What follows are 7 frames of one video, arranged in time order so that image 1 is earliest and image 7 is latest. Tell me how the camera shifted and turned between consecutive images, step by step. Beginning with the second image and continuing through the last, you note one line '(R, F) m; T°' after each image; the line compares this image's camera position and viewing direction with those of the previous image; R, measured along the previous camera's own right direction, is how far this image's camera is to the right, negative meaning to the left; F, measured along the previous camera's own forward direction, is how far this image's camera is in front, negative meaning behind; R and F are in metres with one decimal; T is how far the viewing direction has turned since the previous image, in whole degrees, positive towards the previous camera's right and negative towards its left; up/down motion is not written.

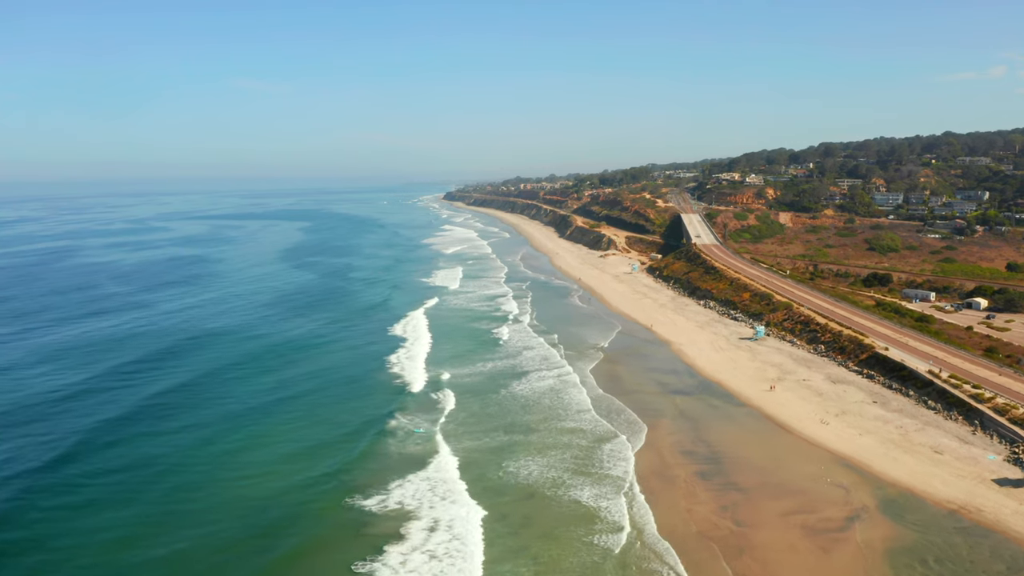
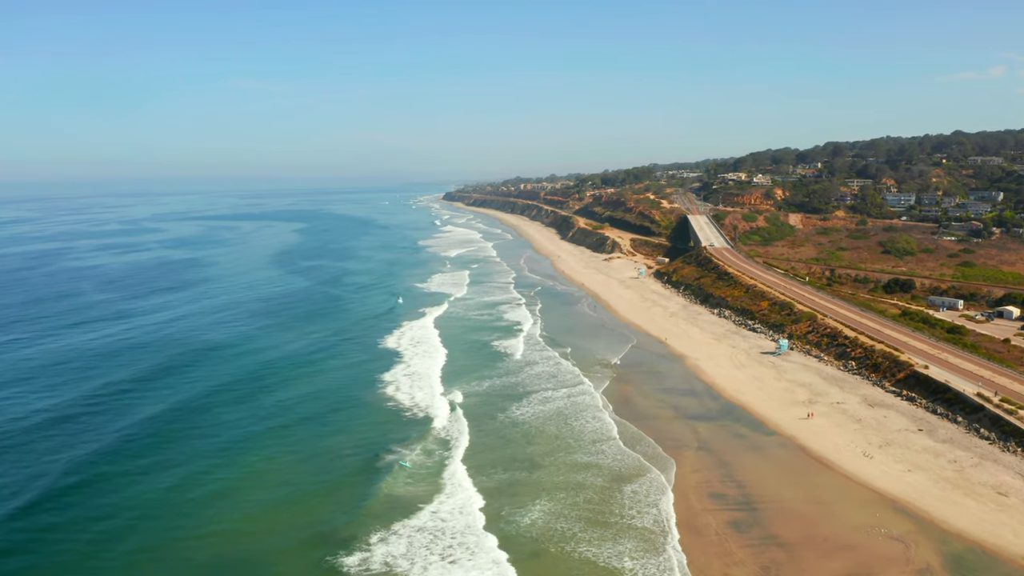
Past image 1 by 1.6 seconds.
(-0.1, +3.3) m; 0°
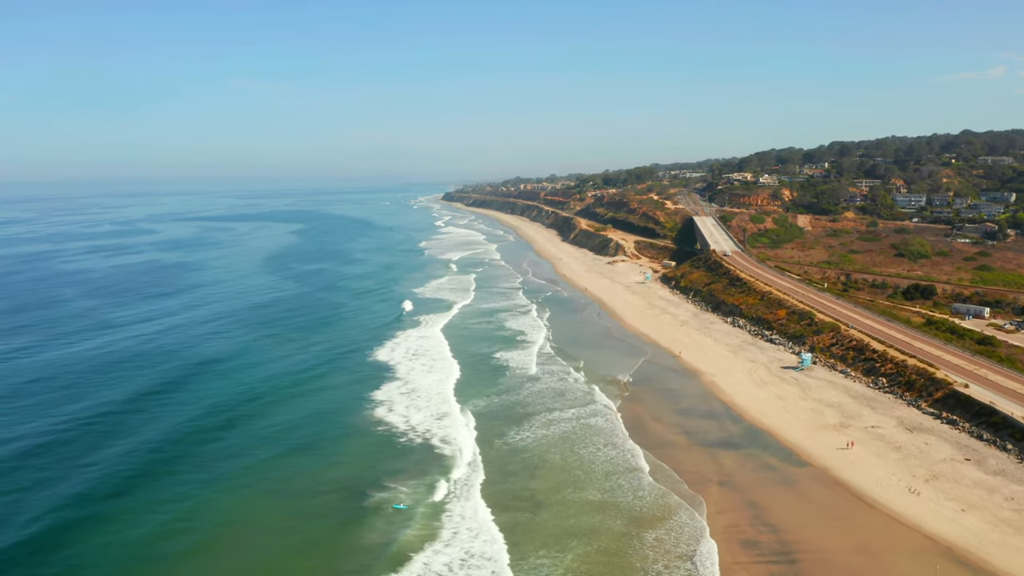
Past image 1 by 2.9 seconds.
(0.0, +2.8) m; 0°
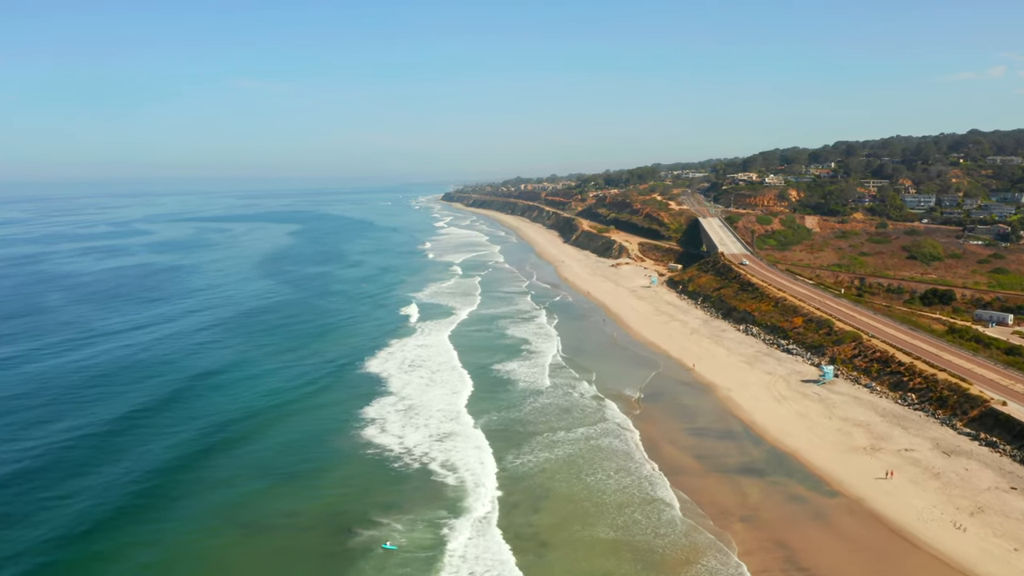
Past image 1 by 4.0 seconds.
(0.0, +2.2) m; 0°
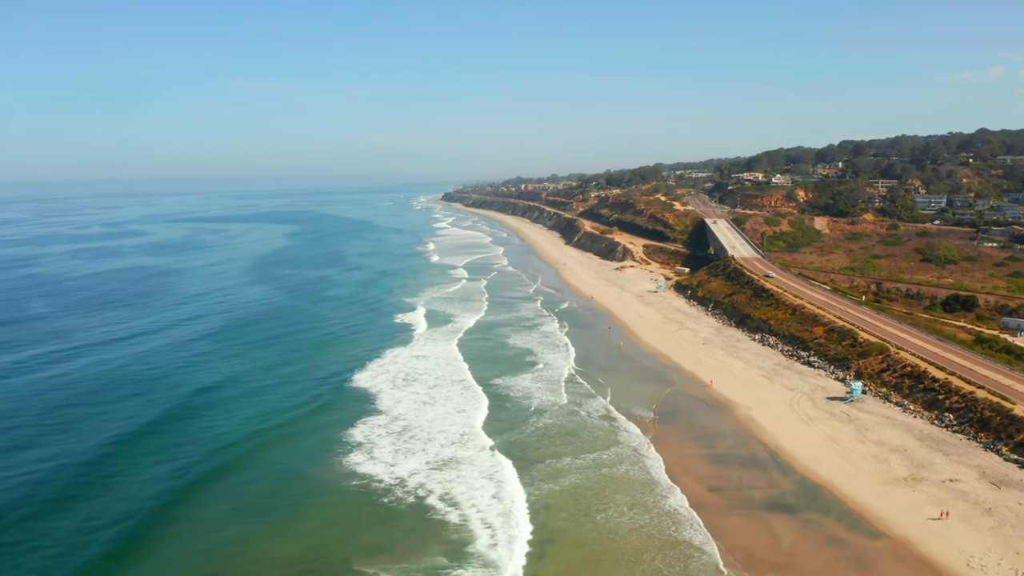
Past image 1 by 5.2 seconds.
(0.0, +2.4) m; 0°
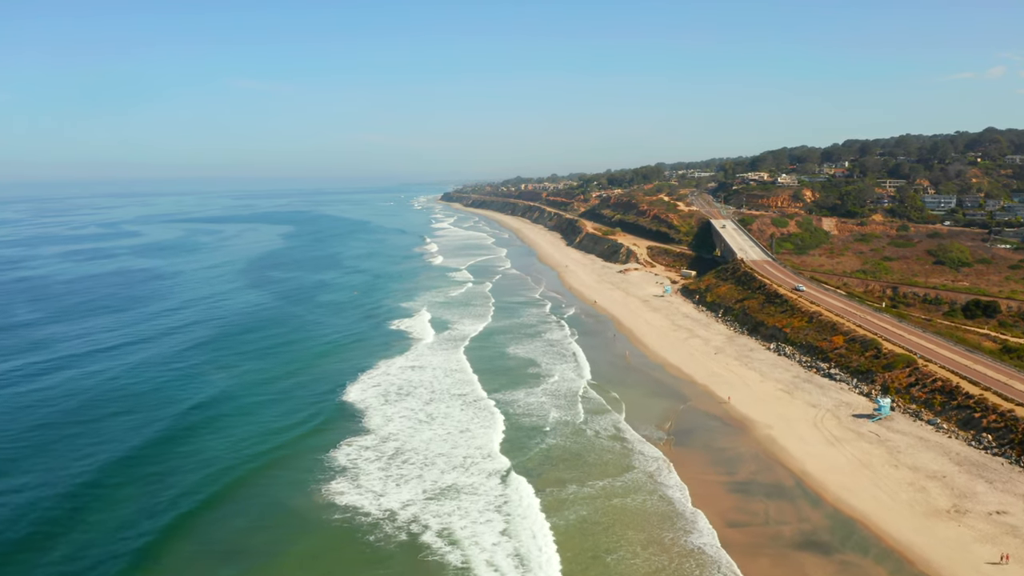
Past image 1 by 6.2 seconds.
(0.0, +2.1) m; 0°
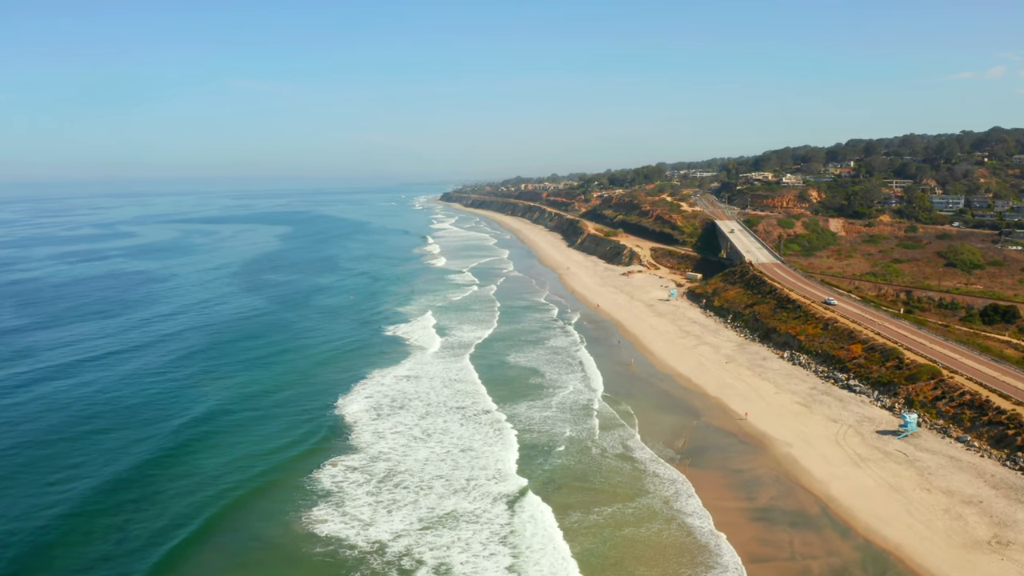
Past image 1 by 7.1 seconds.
(-0.1, +1.7) m; 0°
